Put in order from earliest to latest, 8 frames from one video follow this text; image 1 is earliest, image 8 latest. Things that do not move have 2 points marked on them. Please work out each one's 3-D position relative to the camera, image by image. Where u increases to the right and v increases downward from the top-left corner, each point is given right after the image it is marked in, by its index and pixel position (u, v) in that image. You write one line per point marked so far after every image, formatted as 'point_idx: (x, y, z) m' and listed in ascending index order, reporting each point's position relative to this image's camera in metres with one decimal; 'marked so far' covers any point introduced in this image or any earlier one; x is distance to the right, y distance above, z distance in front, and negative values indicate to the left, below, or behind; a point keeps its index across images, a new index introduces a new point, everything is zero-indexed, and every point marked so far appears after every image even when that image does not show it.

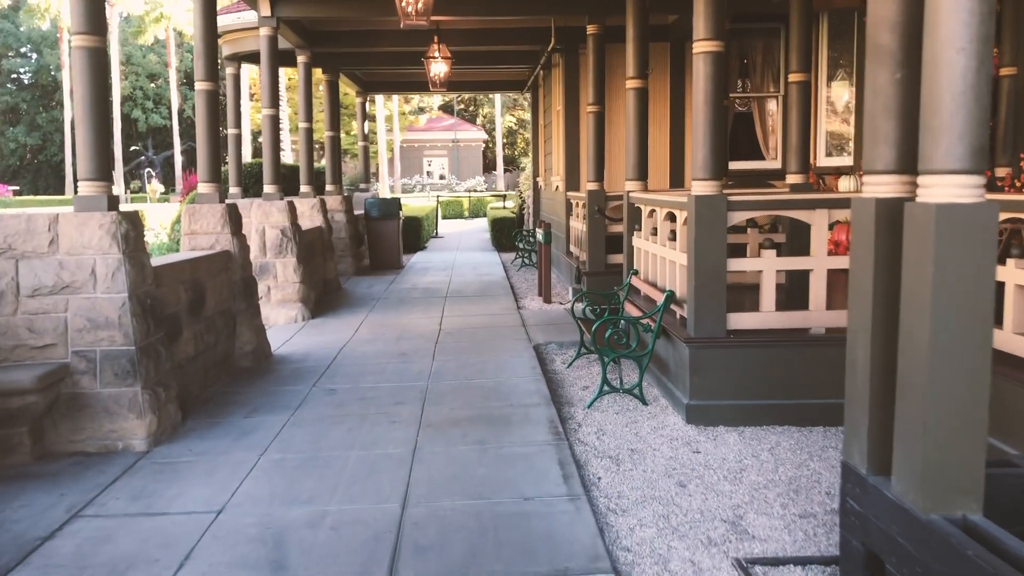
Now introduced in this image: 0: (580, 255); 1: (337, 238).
0: (+0.6, +0.3, +8.8) m
1: (-2.1, +0.6, +11.2) m
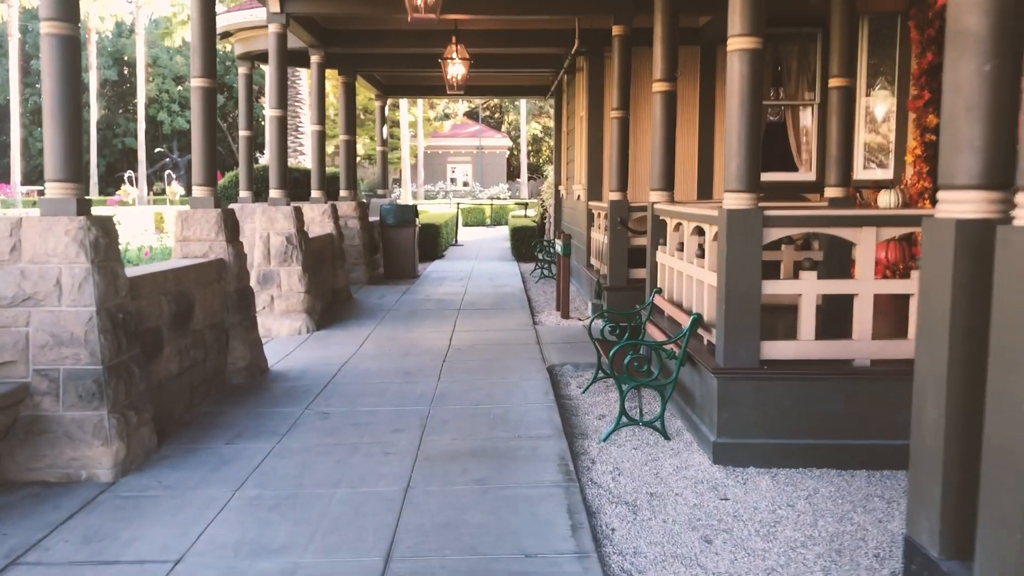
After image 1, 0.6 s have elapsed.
0: (+0.8, +0.2, +8.4) m
1: (-1.9, +0.5, +10.8) m
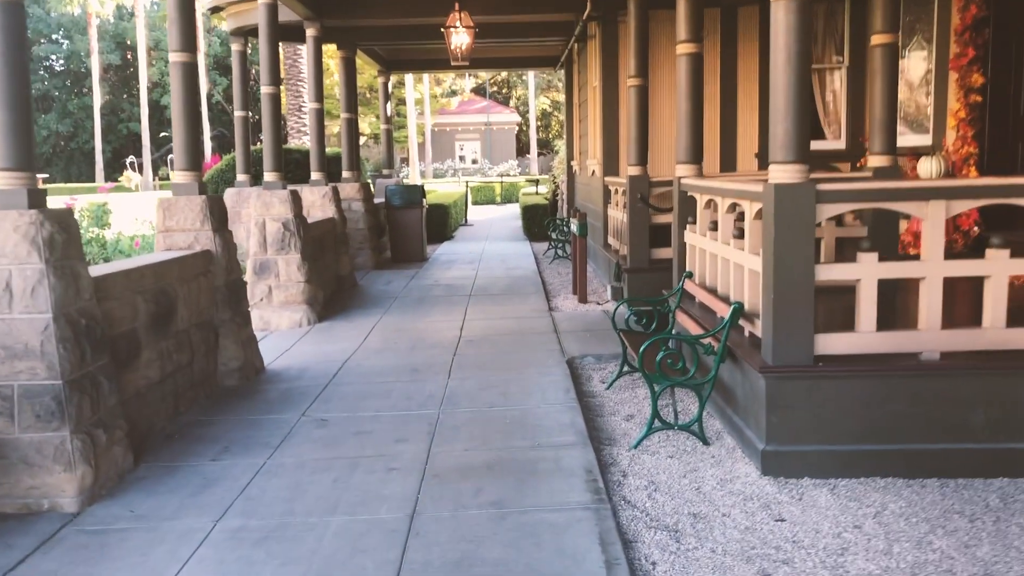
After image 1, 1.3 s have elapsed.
0: (+0.9, +0.3, +7.9) m
1: (-1.8, +0.7, +10.3) m
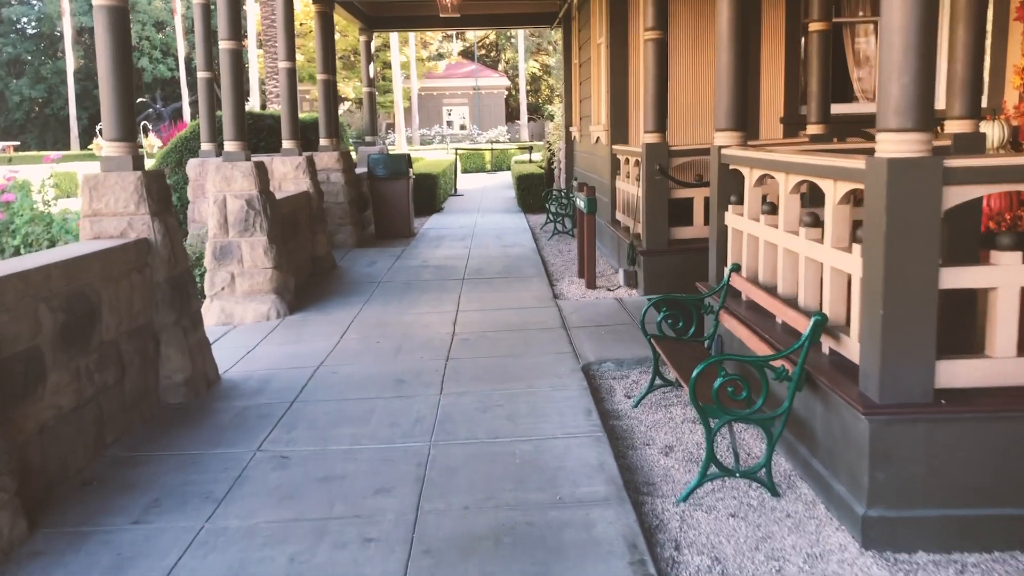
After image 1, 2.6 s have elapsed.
0: (+0.9, +0.5, +6.9) m
1: (-1.8, +0.9, +9.4) m
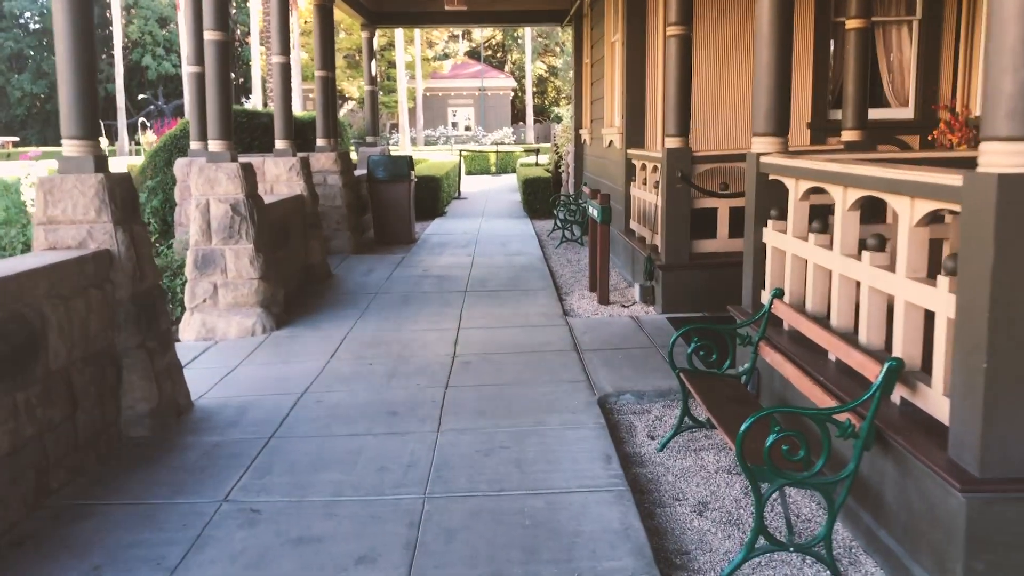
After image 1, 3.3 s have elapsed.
0: (+0.9, +0.4, +6.5) m
1: (-1.7, +0.8, +8.9) m
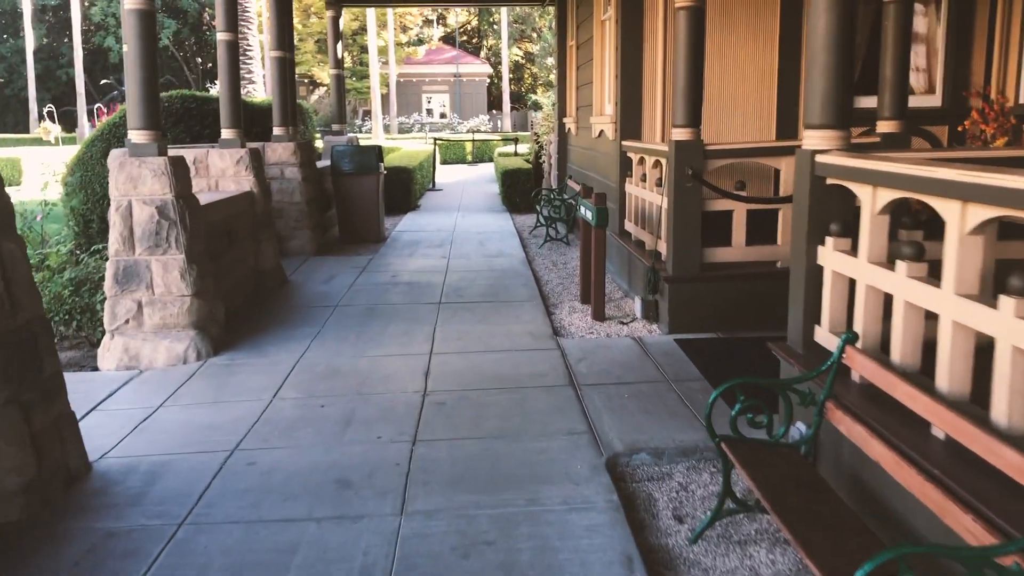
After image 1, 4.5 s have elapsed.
0: (+0.8, +0.3, +5.6) m
1: (-1.9, +0.7, +8.0) m
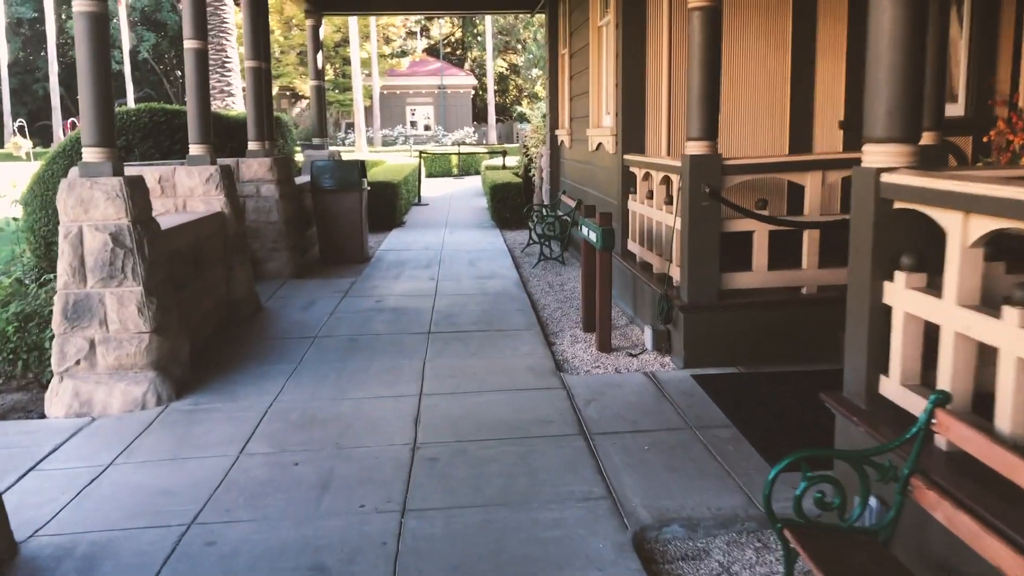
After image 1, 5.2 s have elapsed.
0: (+0.8, +0.1, +5.1) m
1: (-2.0, +0.5, +7.4) m
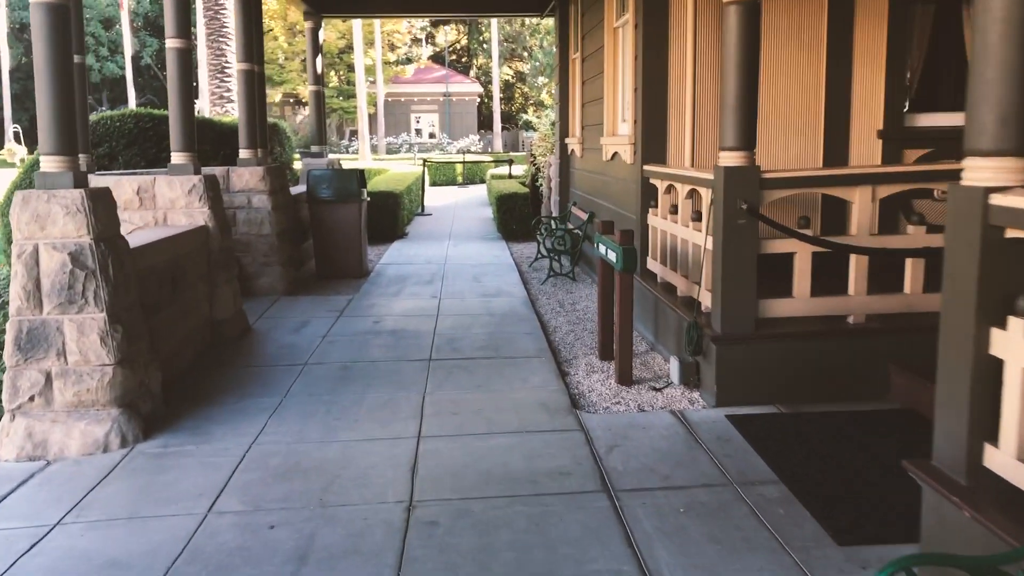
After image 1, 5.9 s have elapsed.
0: (+0.9, 0.0, +4.6) m
1: (-1.9, +0.4, +7.0) m
